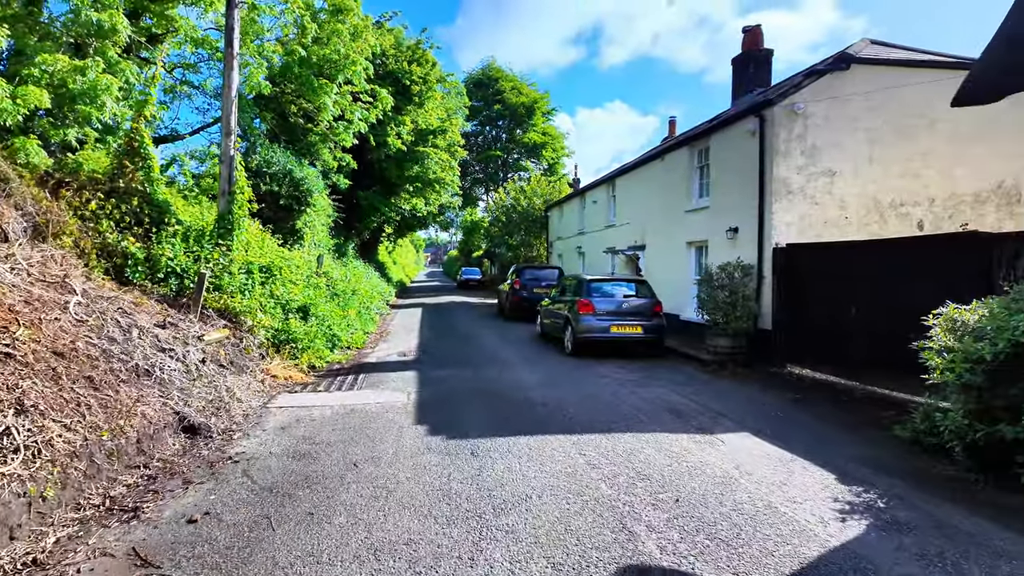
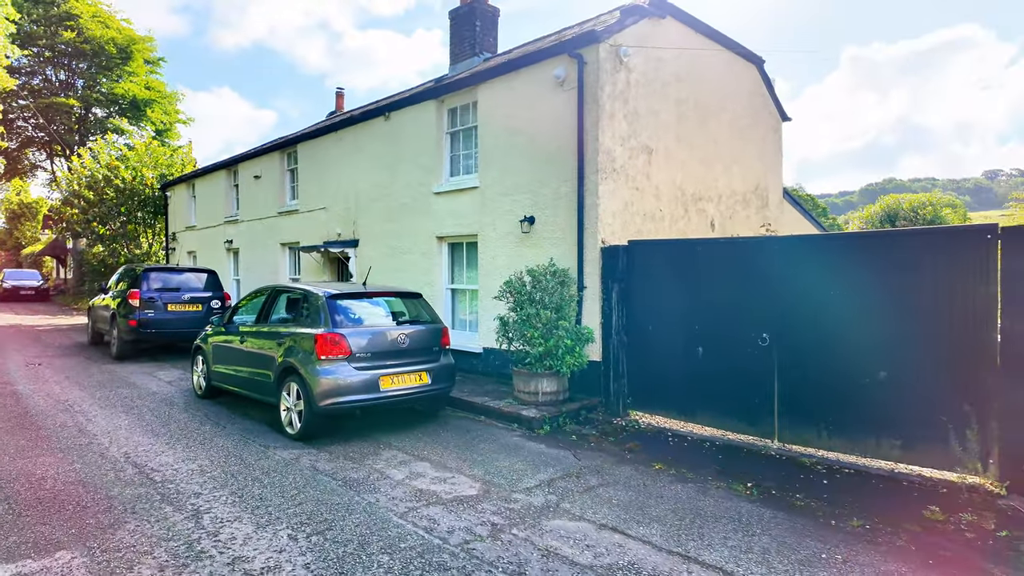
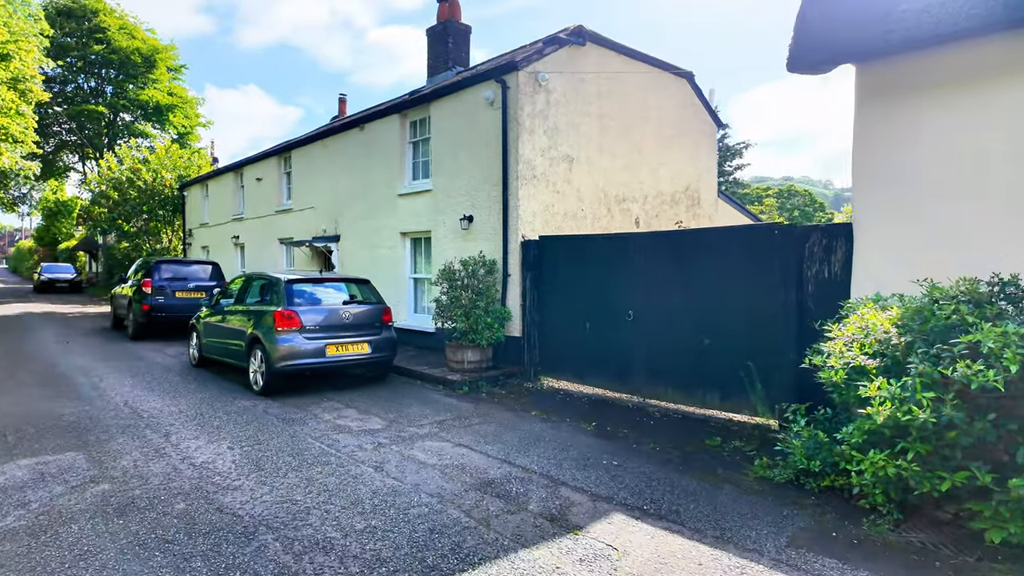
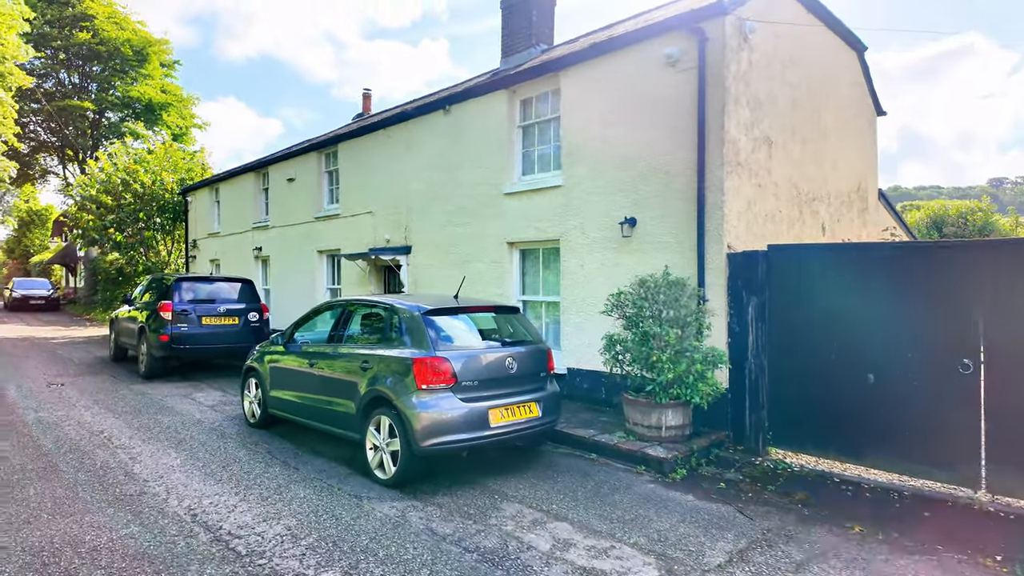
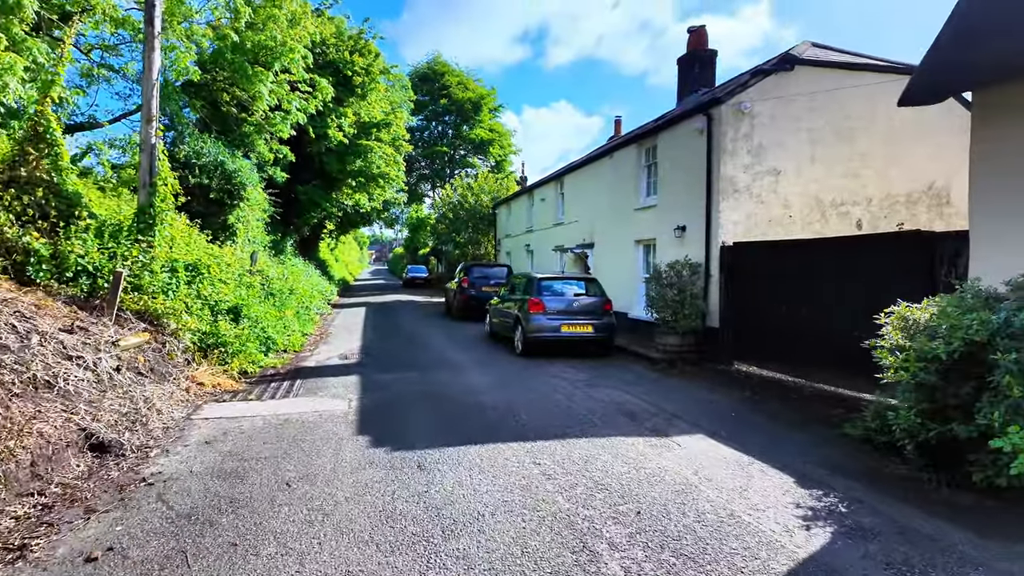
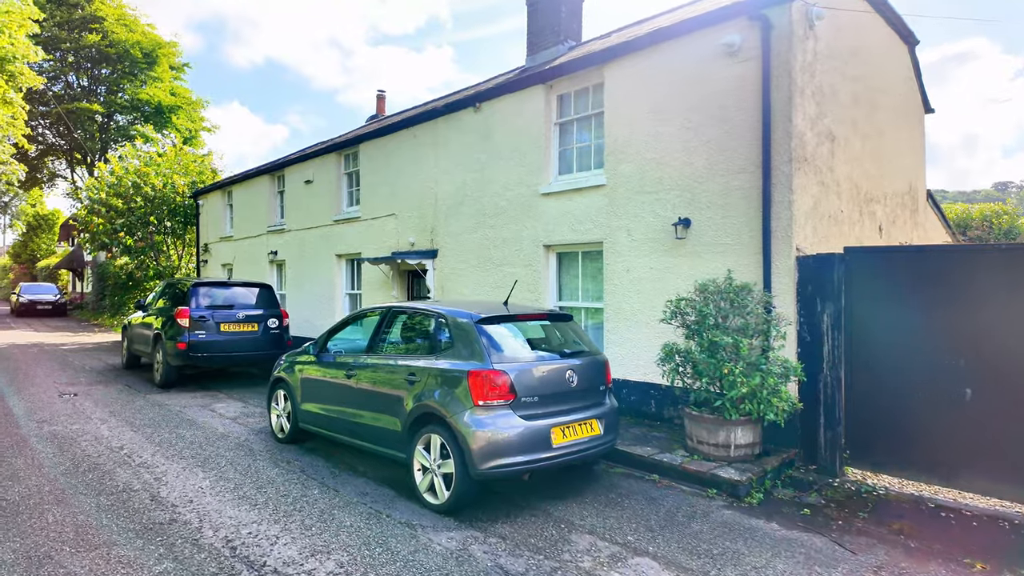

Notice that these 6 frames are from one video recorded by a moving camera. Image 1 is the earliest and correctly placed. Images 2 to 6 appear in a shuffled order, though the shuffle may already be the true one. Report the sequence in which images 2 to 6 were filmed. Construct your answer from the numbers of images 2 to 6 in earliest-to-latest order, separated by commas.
5, 3, 2, 4, 6
